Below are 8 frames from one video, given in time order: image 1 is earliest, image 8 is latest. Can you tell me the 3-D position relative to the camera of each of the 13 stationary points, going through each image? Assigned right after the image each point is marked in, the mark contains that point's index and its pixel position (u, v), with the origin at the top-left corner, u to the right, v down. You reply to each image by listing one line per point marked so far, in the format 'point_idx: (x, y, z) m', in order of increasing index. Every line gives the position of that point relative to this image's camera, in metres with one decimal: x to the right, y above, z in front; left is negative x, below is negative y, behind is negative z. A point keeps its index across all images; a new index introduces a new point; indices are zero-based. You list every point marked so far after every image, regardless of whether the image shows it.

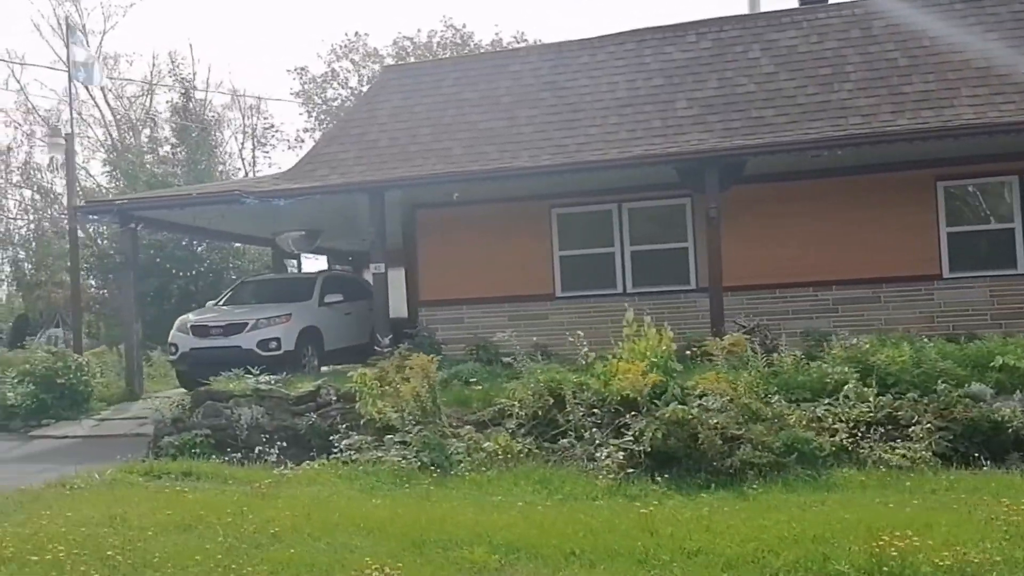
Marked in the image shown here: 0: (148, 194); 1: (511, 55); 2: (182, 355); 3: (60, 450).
0: (-5.7, +1.5, +13.5) m
1: (0.0, +3.8, +14.2) m
2: (-5.1, -1.0, +13.5) m
3: (-5.4, -1.9, +10.3) m
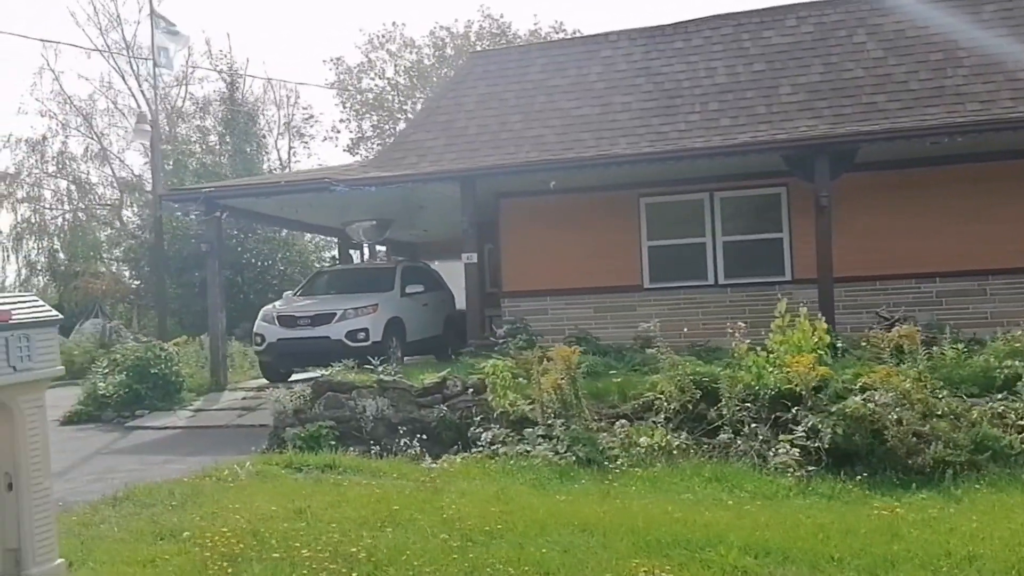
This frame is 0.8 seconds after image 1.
0: (-4.3, +1.6, +13.3) m
1: (+1.4, +4.0, +13.9) m
2: (-3.7, -0.9, +13.3) m
3: (-4.0, -1.8, +10.1) m
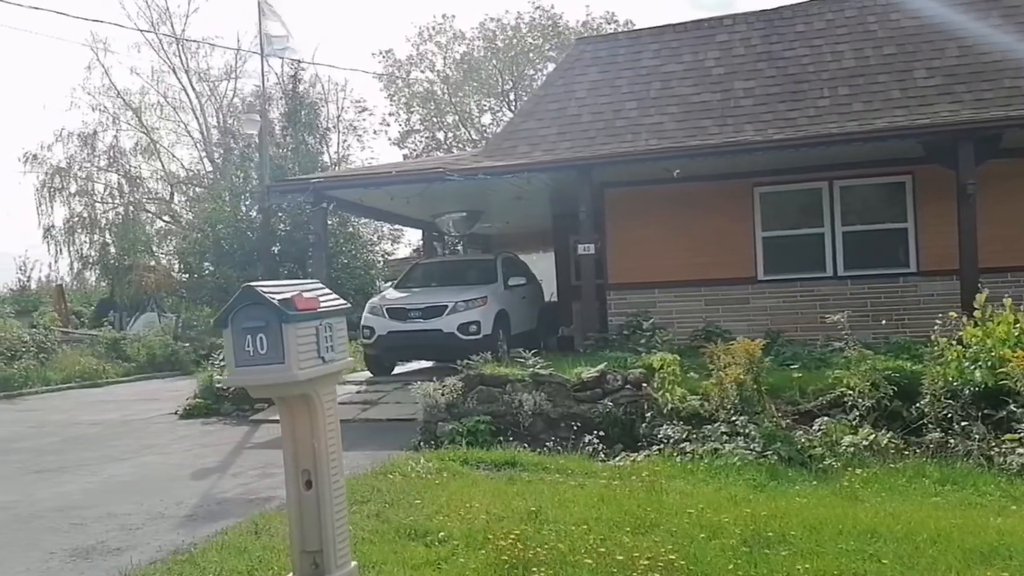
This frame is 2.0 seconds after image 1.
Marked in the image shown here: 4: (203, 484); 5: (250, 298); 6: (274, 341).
0: (-2.6, +1.7, +13.0) m
1: (+3.2, +4.1, +13.5) m
2: (-2.0, -0.8, +13.1) m
3: (-2.4, -1.7, +9.9) m
4: (-2.6, -1.6, +7.3) m
5: (-1.1, 0.0, +3.5) m
6: (-1.0, -0.2, +3.5) m
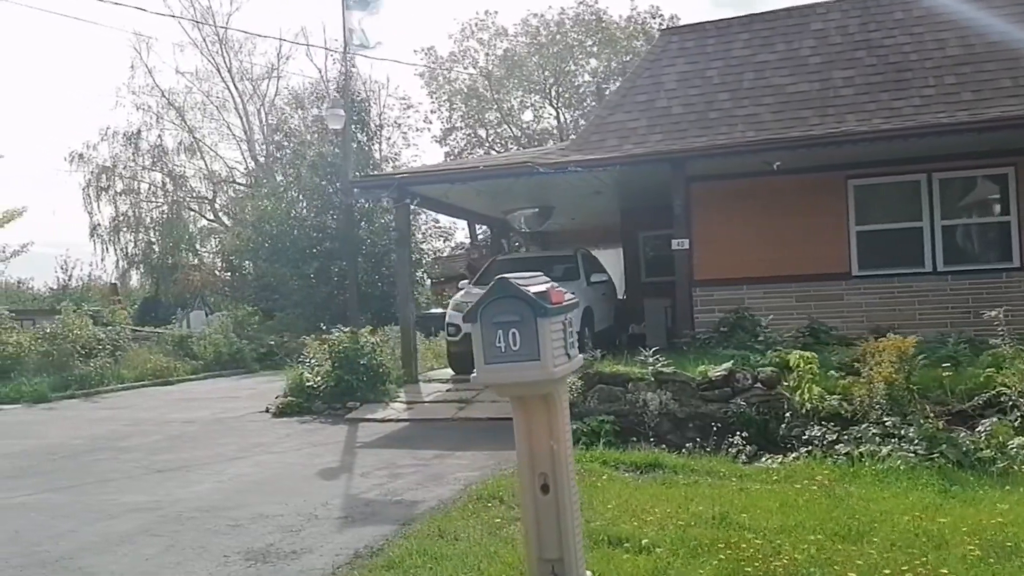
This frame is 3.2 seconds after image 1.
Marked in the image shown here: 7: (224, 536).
0: (-1.3, +1.8, +12.8) m
1: (+4.5, +4.2, +13.2) m
2: (-0.7, -0.7, +12.9) m
3: (-1.2, -1.6, +9.7) m
4: (-1.4, -1.6, +7.1) m
5: (0.0, 0.0, +3.3) m
6: (+0.1, -0.2, +3.3) m
7: (-1.8, -1.6, +5.5) m
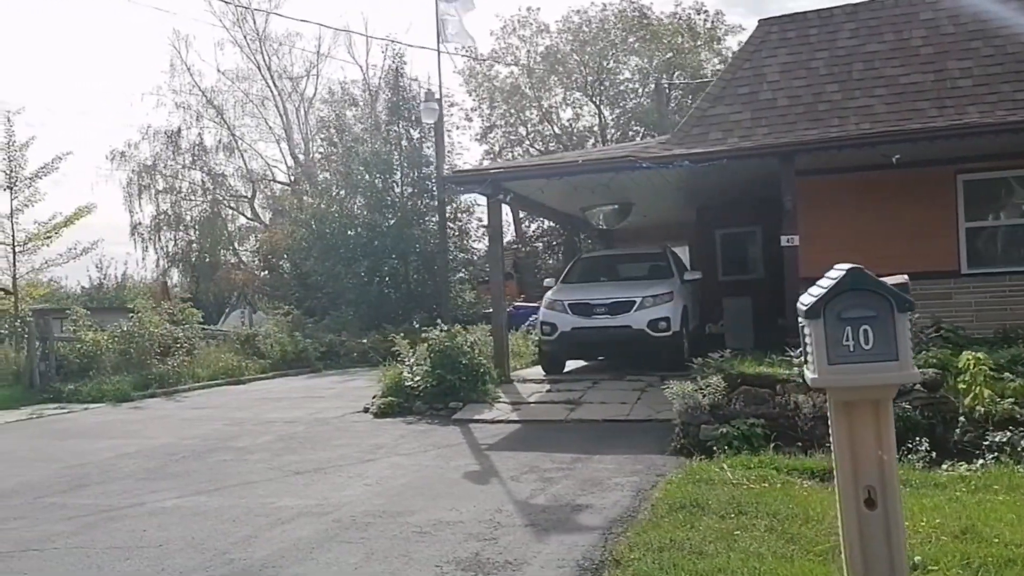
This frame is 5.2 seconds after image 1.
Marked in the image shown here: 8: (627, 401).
0: (+0.2, +1.8, +12.5) m
1: (+5.9, +4.2, +12.7) m
2: (+0.7, -0.7, +12.6) m
3: (+0.2, -1.6, +9.4) m
4: (-0.1, -1.6, +6.8) m
5: (+1.2, 0.0, +3.0) m
6: (+1.3, -0.2, +2.9) m
7: (-0.6, -1.5, +5.2) m
8: (+1.4, -1.4, +10.8) m
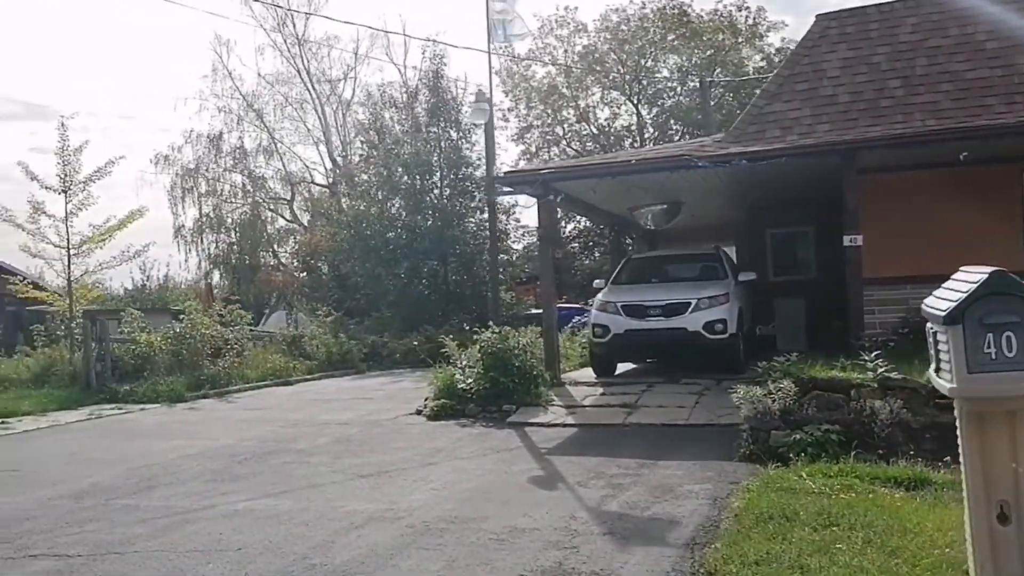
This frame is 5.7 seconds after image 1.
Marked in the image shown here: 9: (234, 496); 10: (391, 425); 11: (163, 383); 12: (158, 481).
0: (+0.9, +1.8, +12.4) m
1: (+6.7, +4.2, +12.4) m
2: (+1.5, -0.7, +12.4) m
3: (+0.8, -1.6, +9.2) m
4: (+0.4, -1.6, +6.7) m
5: (+1.6, 0.0, +2.8) m
6: (+1.7, -0.2, +2.8) m
7: (-0.1, -1.5, +5.1) m
8: (+2.1, -1.4, +10.6) m
9: (-2.2, -1.7, +6.8) m
10: (-1.5, -1.7, +10.8) m
11: (-6.0, -1.6, +14.8) m
12: (-3.1, -1.7, +7.6) m
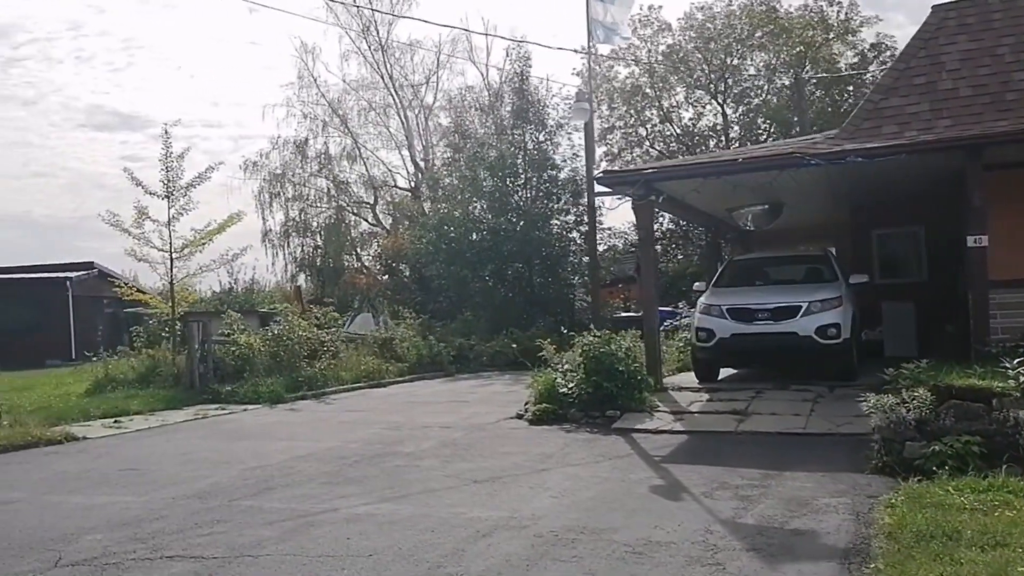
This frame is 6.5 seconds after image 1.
0: (+2.3, +1.8, +12.1) m
1: (+8.1, +4.1, +11.6) m
2: (+2.9, -0.7, +12.1) m
3: (+2.0, -1.7, +8.9) m
4: (+1.3, -1.6, +6.4) m
5: (+2.2, 0.0, +2.5) m
6: (+2.3, -0.2, +2.4) m
7: (+0.7, -1.6, +4.8) m
8: (+3.4, -1.5, +10.2) m
9: (-1.3, -1.7, +6.8) m
10: (-0.2, -1.7, +10.7) m
11: (-4.3, -1.7, +15.0) m
12: (-2.1, -1.7, +7.6) m
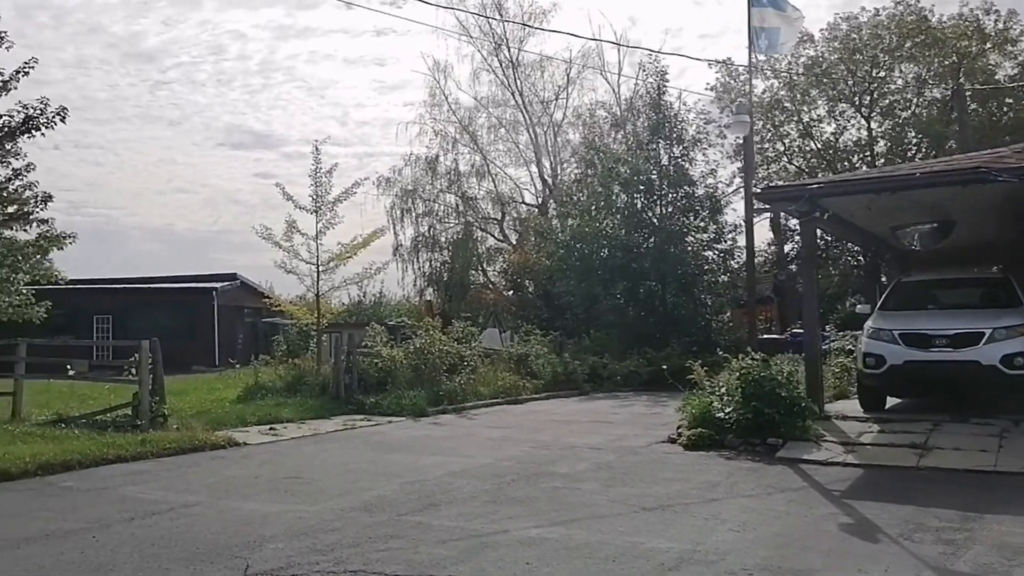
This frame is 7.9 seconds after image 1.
0: (+4.4, +1.5, +11.4) m
1: (+10.1, +3.7, +10.2) m
2: (+4.9, -1.0, +11.3) m
3: (+3.6, -1.9, +8.3) m
4: (+2.6, -1.8, +5.9) m
5: (+2.9, -0.1, +1.9) m
6: (+3.0, -0.3, +1.8) m
7: (+1.8, -1.7, +4.4) m
8: (+5.2, -1.7, +9.3) m
9: (+0.1, -1.8, +6.6) m
10: (+1.6, -2.0, +10.3) m
11: (-1.9, -1.9, +15.2) m
12: (-0.6, -1.8, +7.5) m
